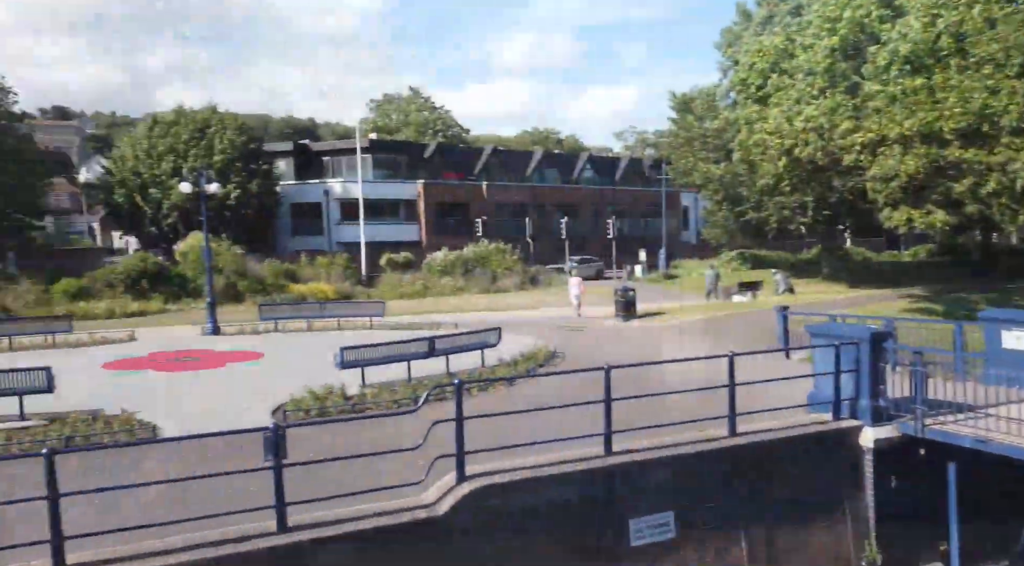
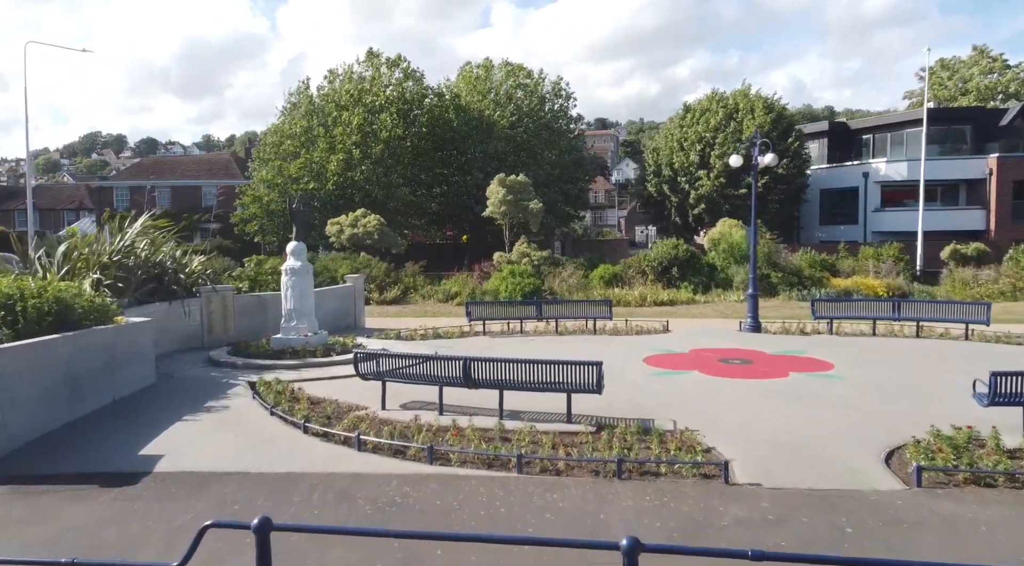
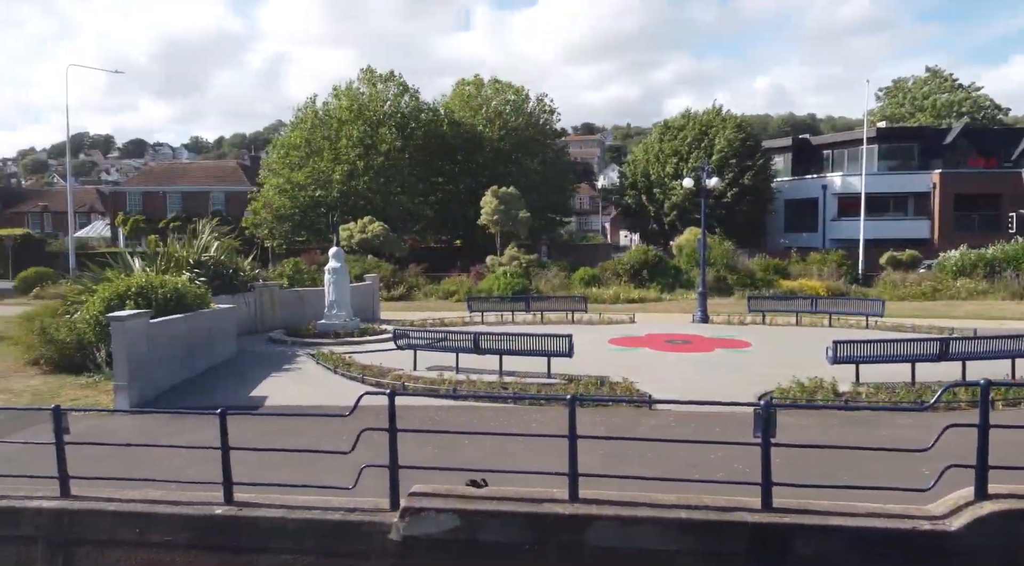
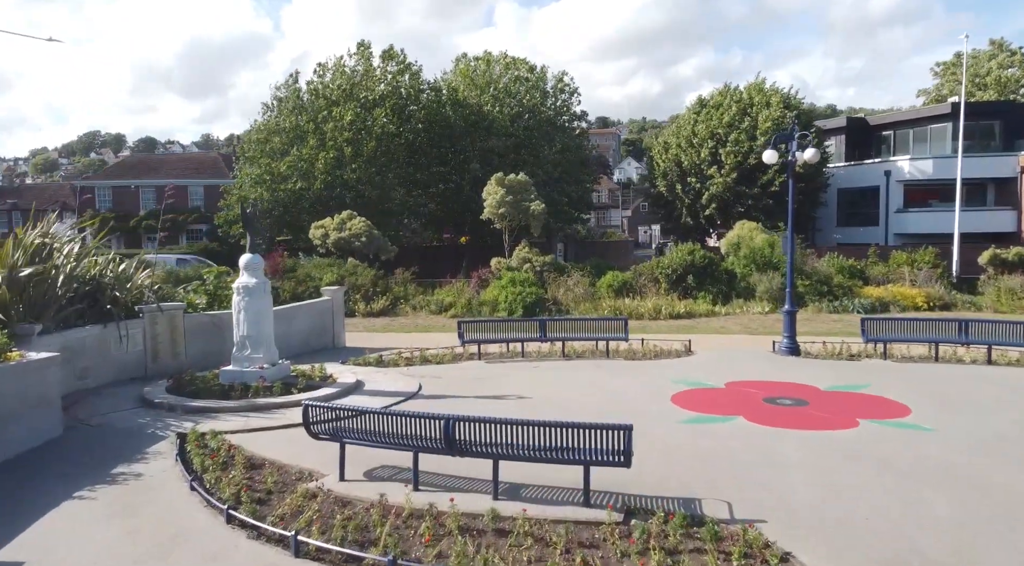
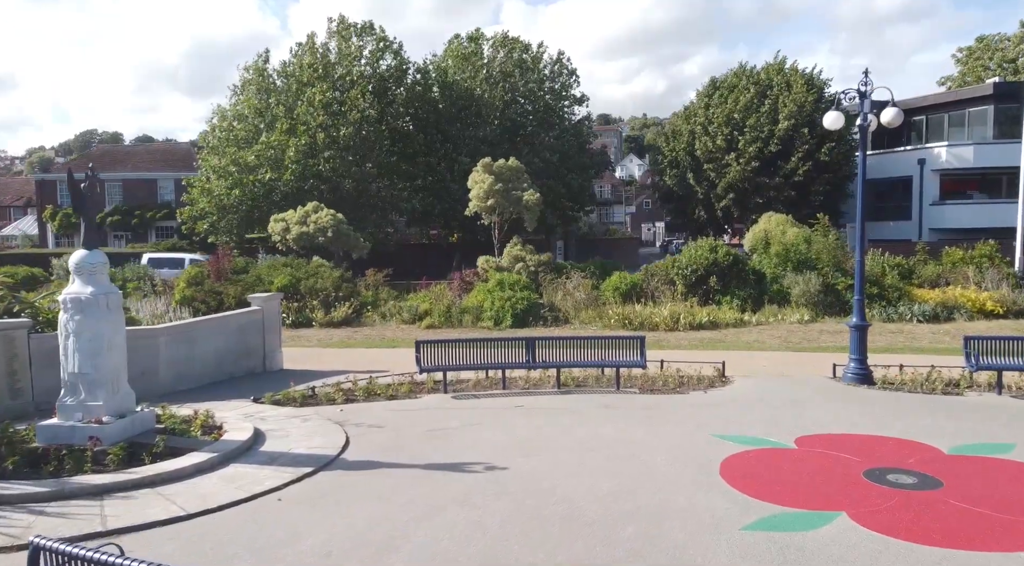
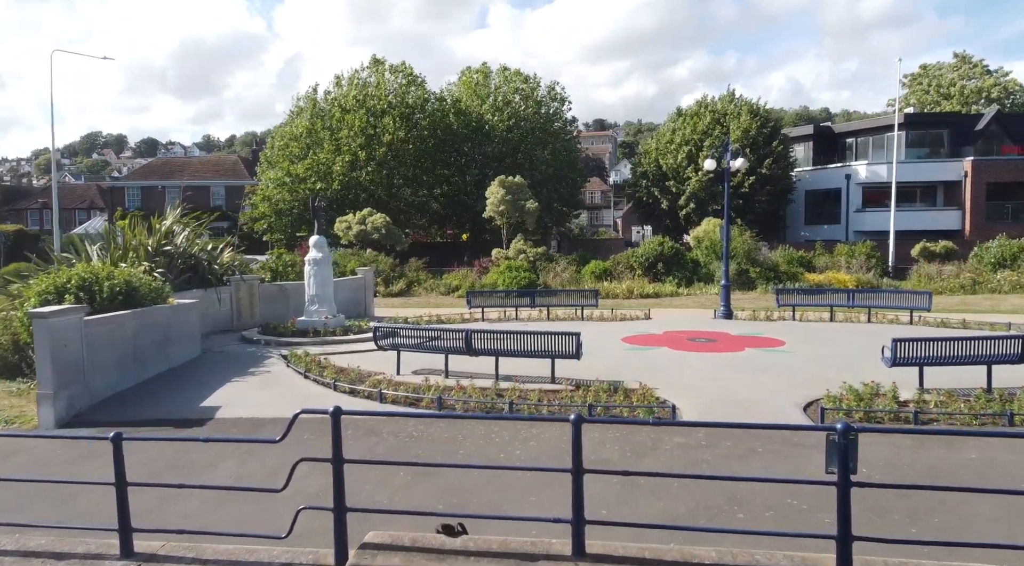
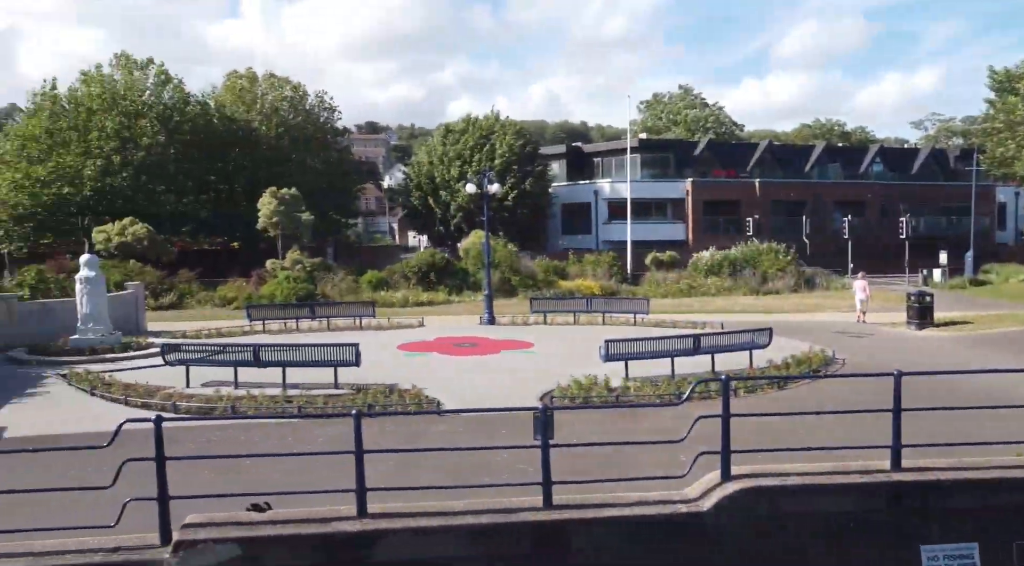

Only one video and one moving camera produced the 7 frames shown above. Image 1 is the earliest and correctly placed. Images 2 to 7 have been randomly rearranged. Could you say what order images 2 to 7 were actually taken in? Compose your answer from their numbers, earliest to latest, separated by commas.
7, 3, 6, 2, 4, 5
